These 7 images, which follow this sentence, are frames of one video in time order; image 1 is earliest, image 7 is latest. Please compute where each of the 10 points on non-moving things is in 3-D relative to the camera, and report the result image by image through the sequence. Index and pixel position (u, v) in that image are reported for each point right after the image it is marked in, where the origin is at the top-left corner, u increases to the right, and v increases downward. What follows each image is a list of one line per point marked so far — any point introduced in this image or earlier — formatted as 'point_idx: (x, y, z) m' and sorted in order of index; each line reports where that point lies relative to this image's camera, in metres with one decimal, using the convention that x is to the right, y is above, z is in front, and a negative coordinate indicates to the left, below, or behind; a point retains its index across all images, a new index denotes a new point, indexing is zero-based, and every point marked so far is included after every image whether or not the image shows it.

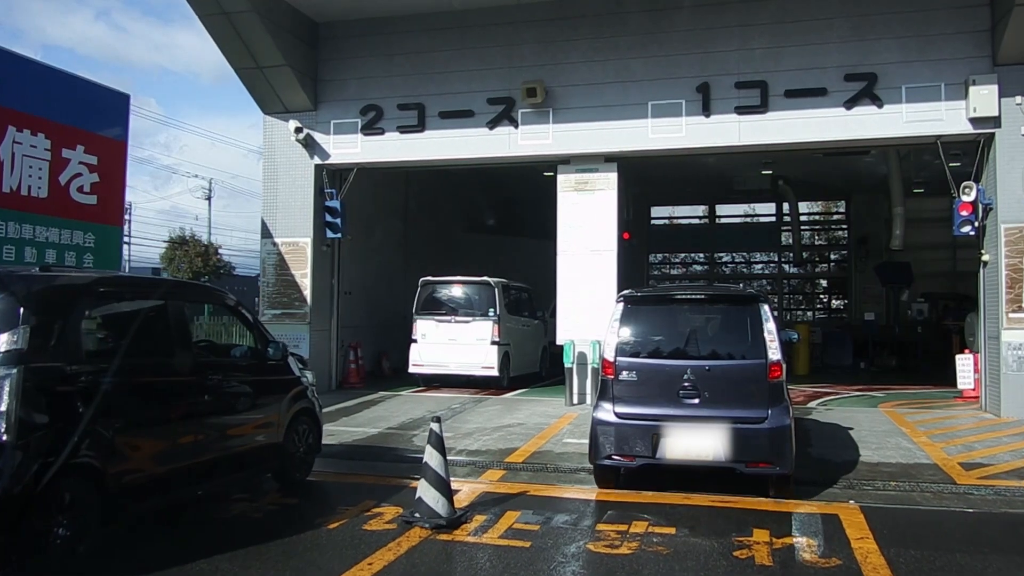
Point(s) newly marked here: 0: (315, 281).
0: (-3.0, +0.1, +13.7) m
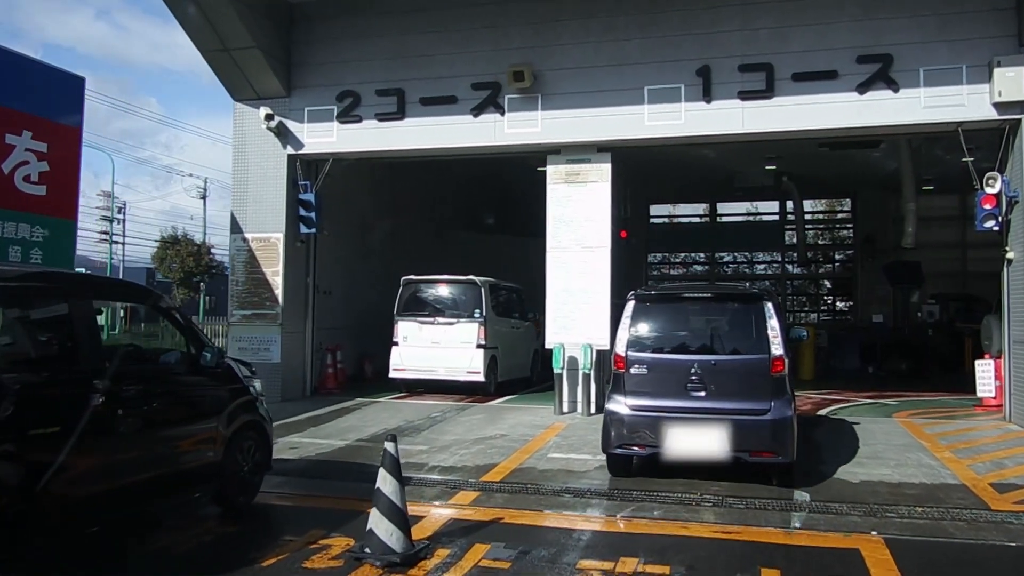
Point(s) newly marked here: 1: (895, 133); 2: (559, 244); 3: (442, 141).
0: (-3.2, +0.1, +12.7) m
1: (+4.7, +1.9, +11.0) m
2: (+0.6, +0.6, +11.8) m
3: (-0.9, +2.0, +12.1) m
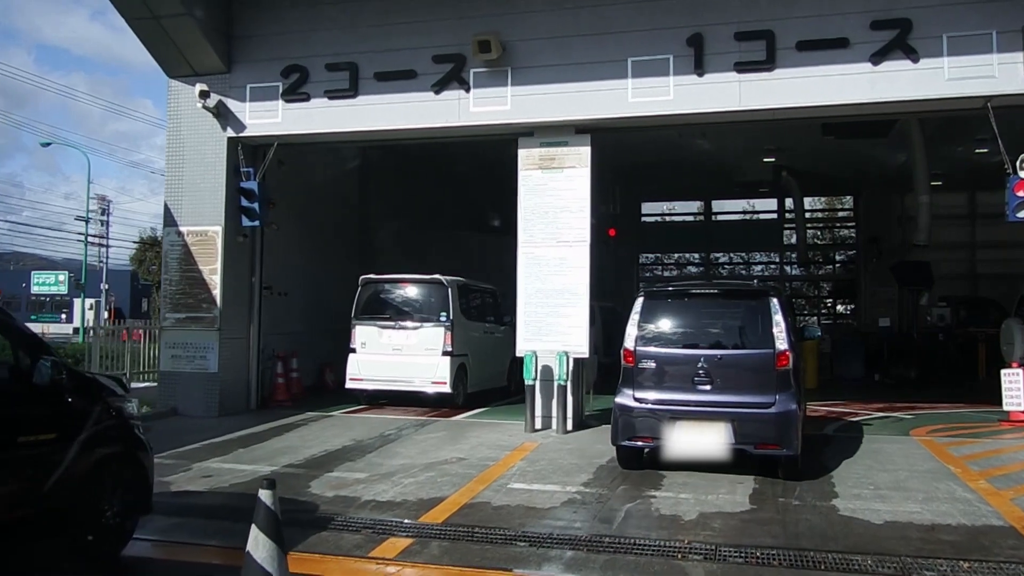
0: (-3.6, +0.1, +11.3) m
1: (+4.3, +1.9, +9.6) m
2: (+0.2, +0.6, +10.4) m
3: (-1.3, +2.0, +10.7) m
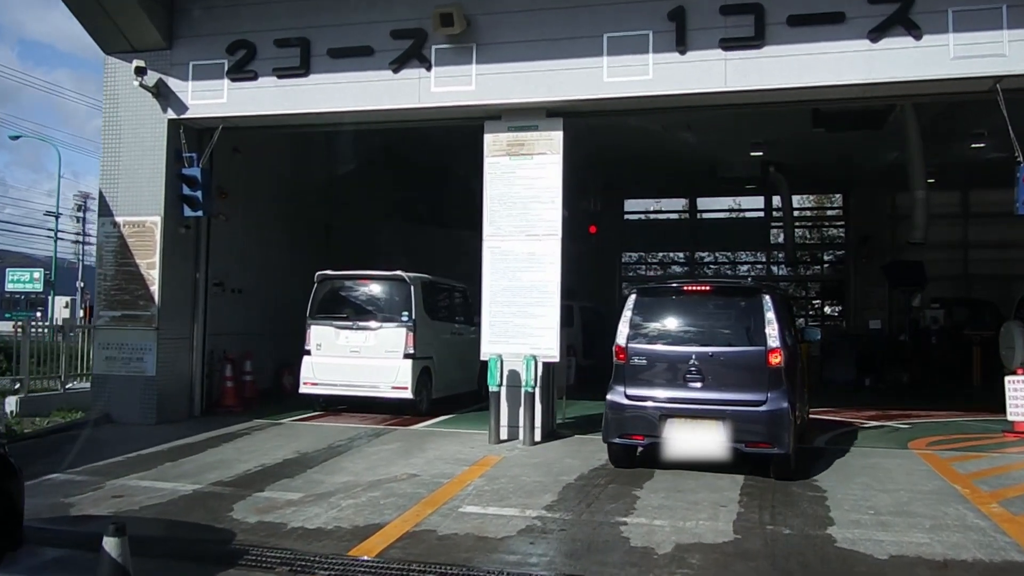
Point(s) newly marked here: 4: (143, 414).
0: (-4.0, +0.2, +10.4) m
1: (+4.0, +1.9, +8.8) m
2: (-0.2, +0.6, +9.6) m
3: (-1.7, +2.0, +9.7) m
4: (-4.2, -1.5, +10.2) m
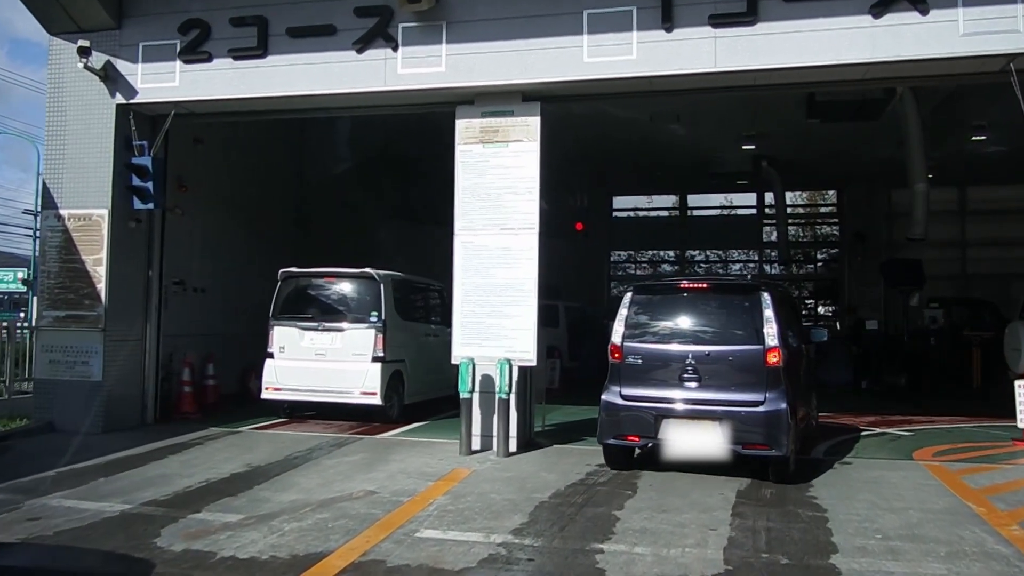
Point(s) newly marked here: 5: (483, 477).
0: (-4.3, +0.2, +9.6) m
1: (+3.7, +2.0, +8.1) m
2: (-0.4, +0.6, +8.8) m
3: (-2.0, +2.1, +9.0) m
4: (-4.5, -1.4, +9.5) m
5: (-0.2, -1.6, +7.4) m
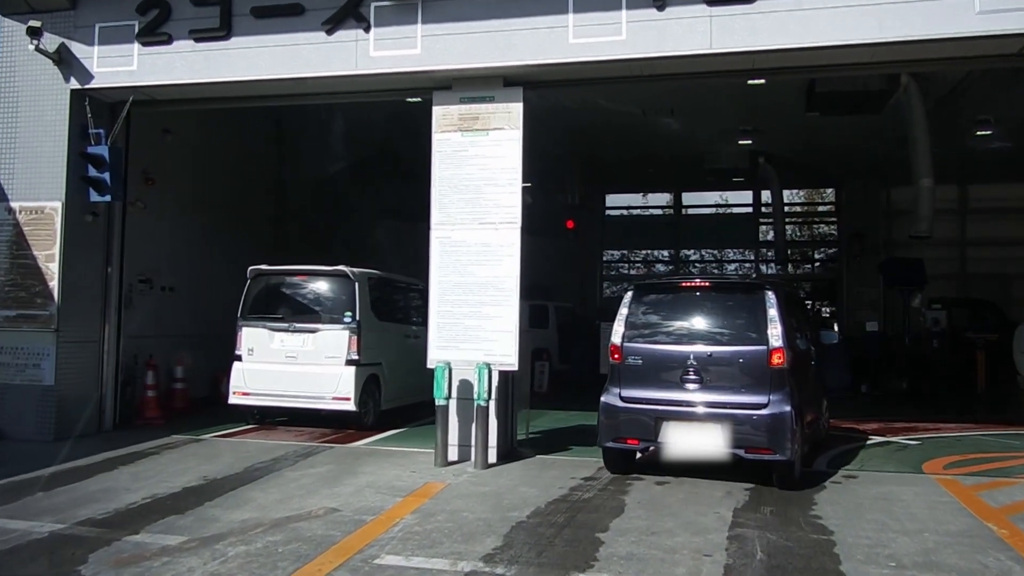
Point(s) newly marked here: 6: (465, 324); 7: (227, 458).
0: (-4.5, +0.2, +9.0) m
1: (+3.5, +2.0, +7.5) m
2: (-0.6, +0.6, +8.2) m
3: (-2.2, +2.1, +8.4) m
4: (-4.7, -1.4, +8.9) m
5: (-0.4, -1.6, +6.8) m
6: (-0.4, -0.3, +8.1) m
7: (-2.6, -1.6, +8.1) m
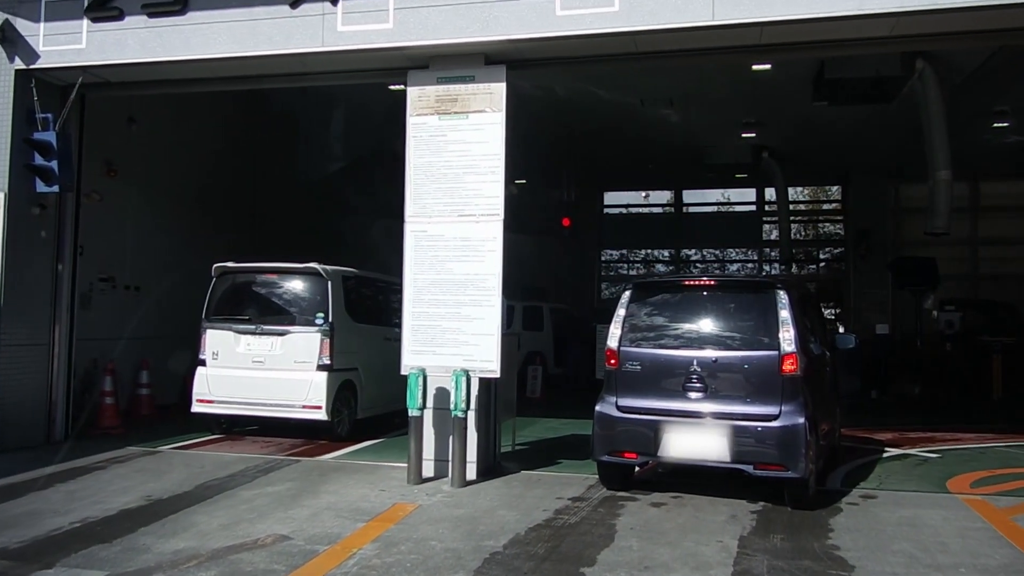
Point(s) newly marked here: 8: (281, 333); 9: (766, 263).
0: (-4.6, +0.2, +8.3) m
1: (+3.4, +2.0, +6.8) m
2: (-0.7, +0.7, +7.5) m
3: (-2.3, +2.1, +7.7) m
4: (-4.8, -1.4, +8.1) m
5: (-0.6, -1.6, +6.1) m
6: (-0.6, -0.3, +7.4) m
7: (-2.7, -1.5, +7.4) m
8: (-2.4, -0.5, +9.2) m
9: (+5.3, +0.5, +18.5) m
